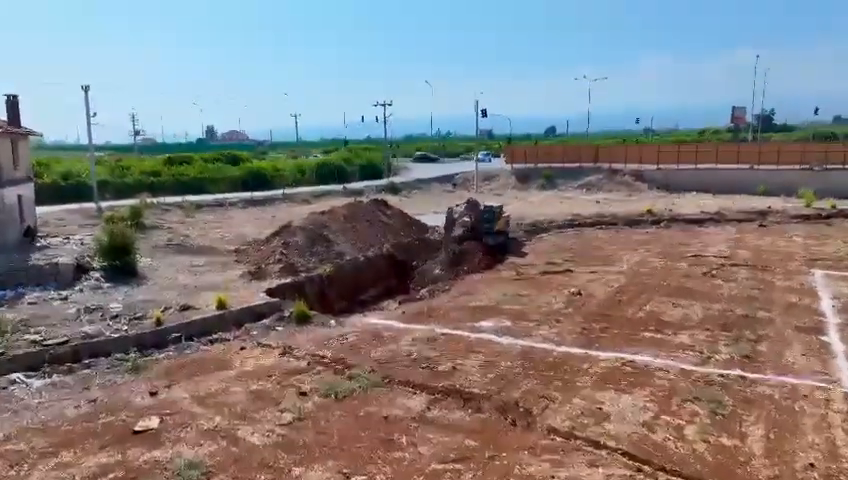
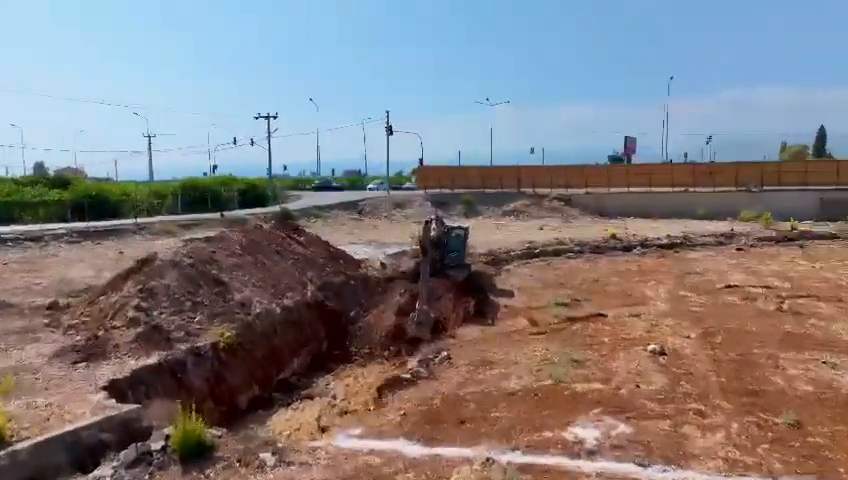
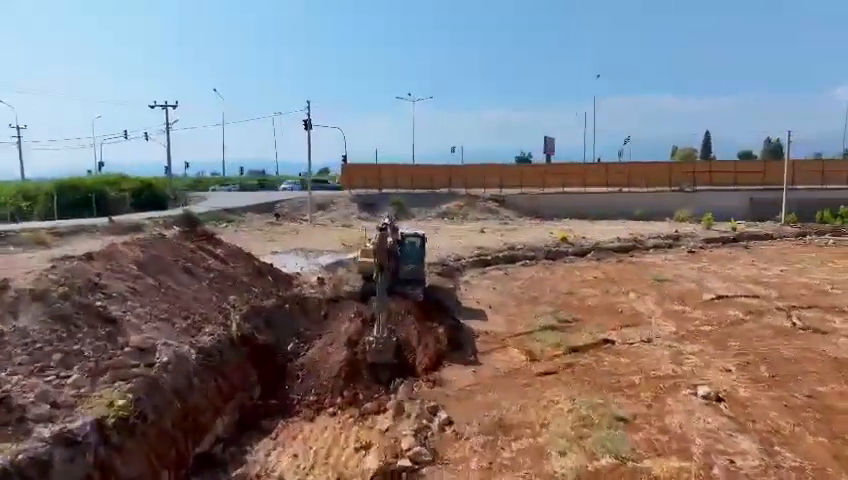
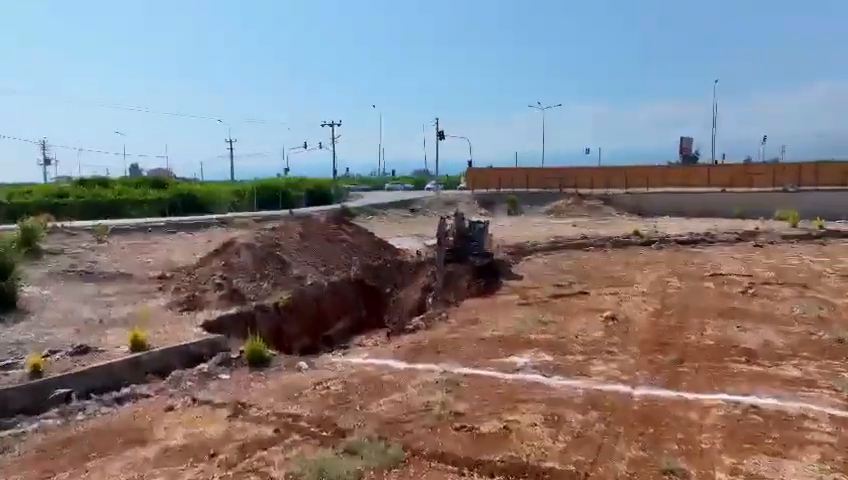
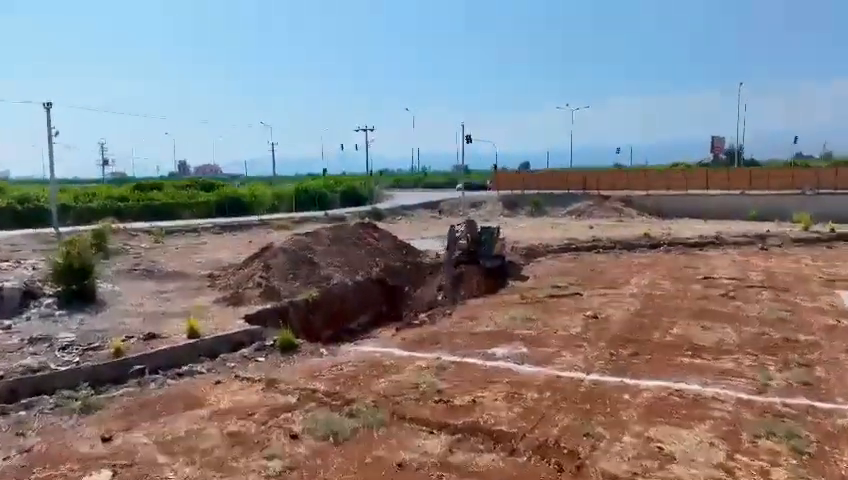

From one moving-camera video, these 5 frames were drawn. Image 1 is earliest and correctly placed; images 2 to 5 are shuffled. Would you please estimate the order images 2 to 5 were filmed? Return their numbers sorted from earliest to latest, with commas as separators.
5, 4, 2, 3
